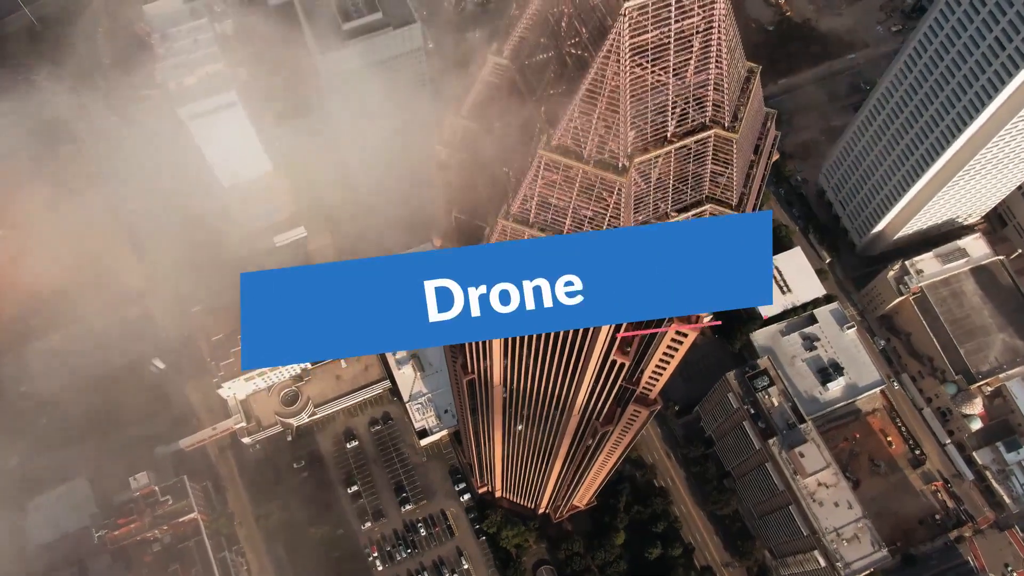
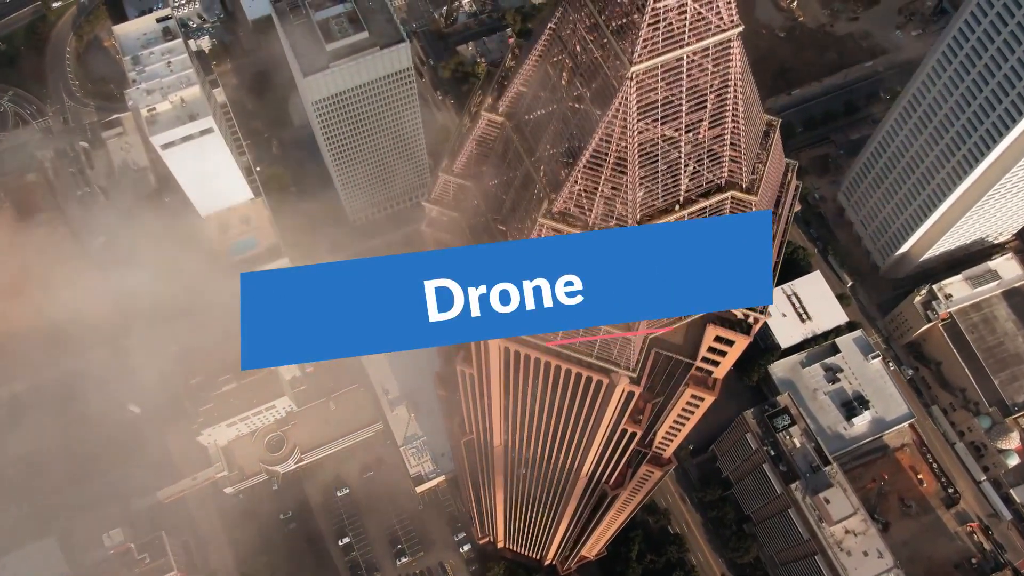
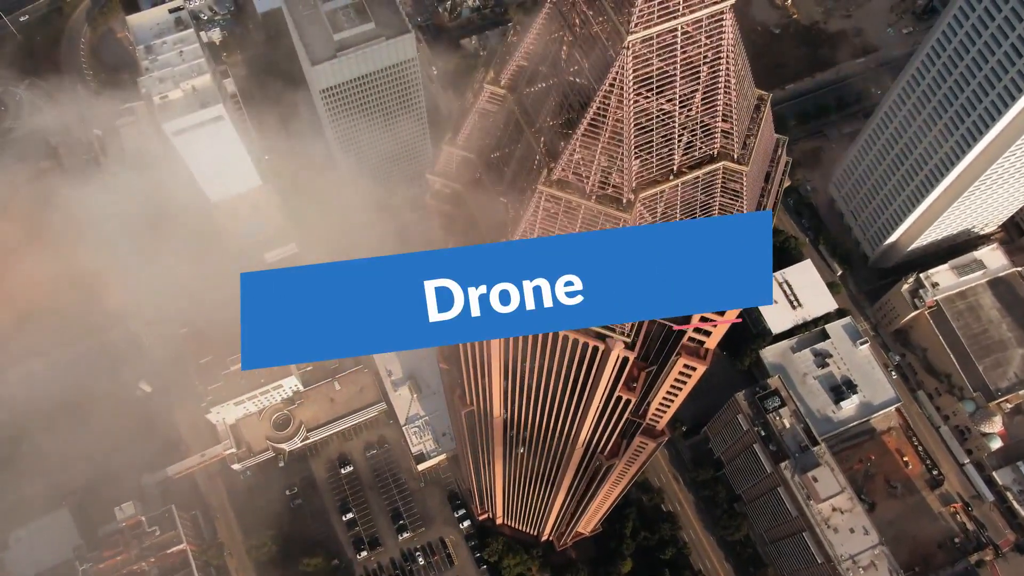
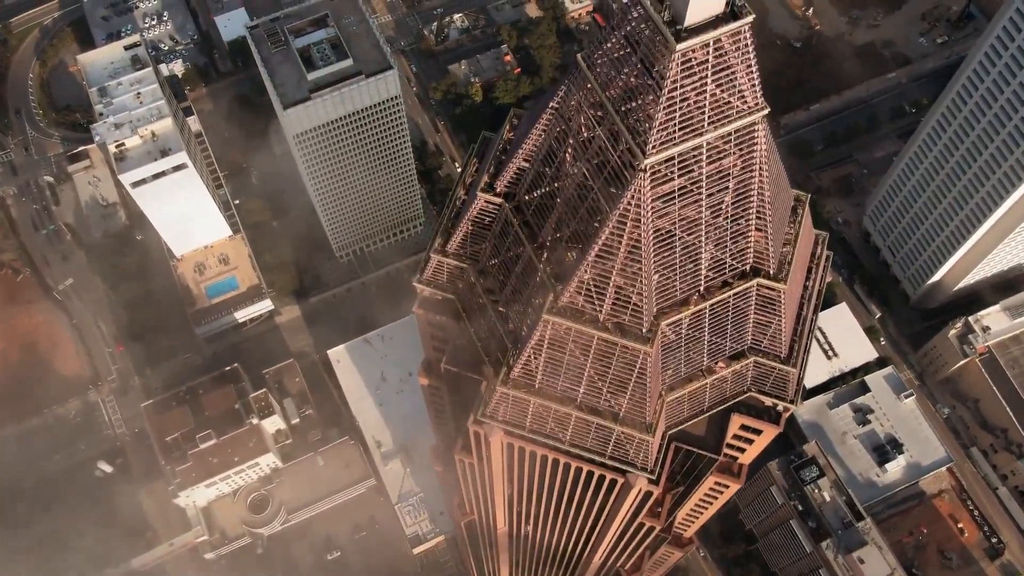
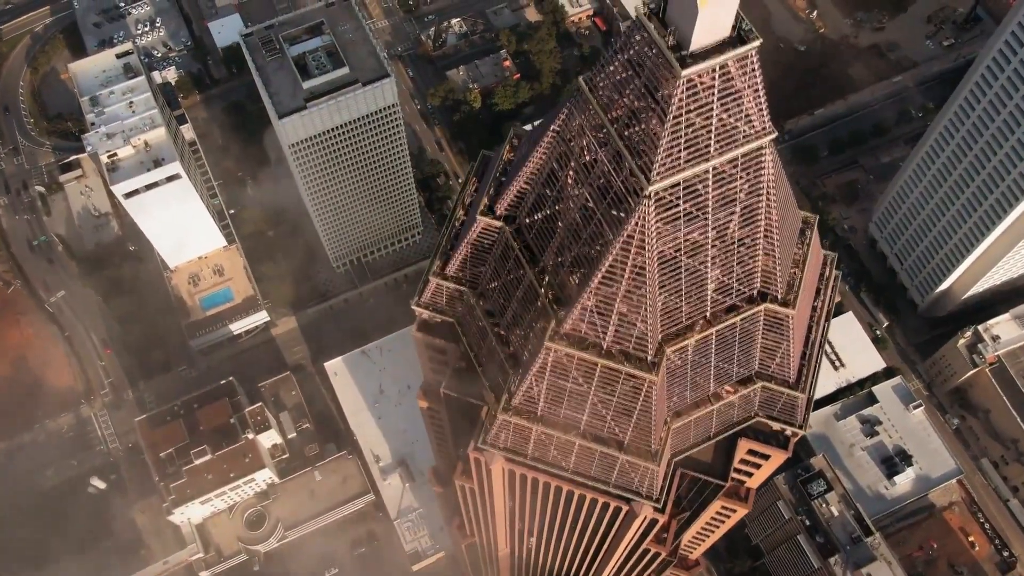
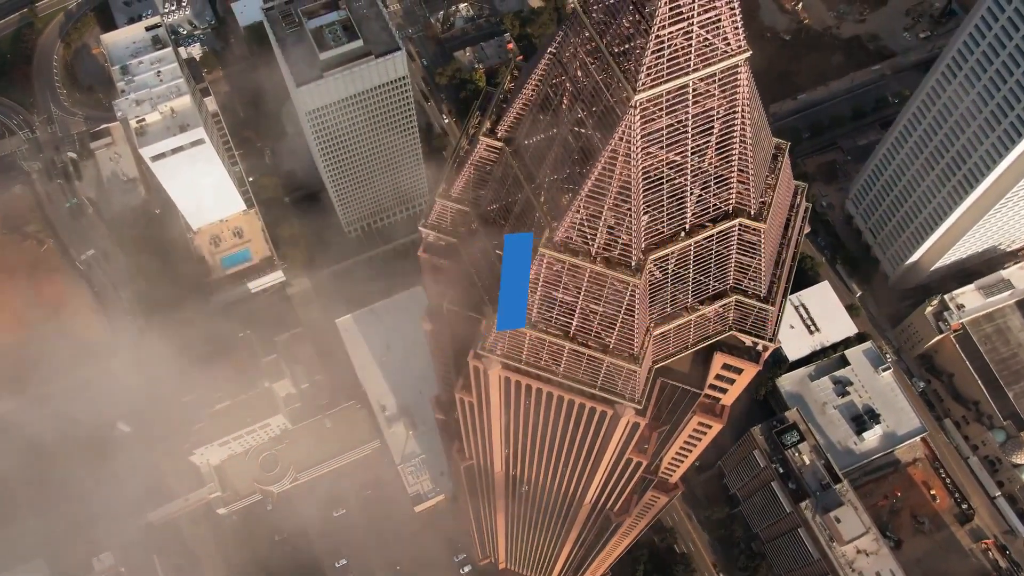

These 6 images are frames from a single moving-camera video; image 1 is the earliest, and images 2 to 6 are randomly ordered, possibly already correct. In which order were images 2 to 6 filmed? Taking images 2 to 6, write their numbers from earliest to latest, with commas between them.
3, 2, 6, 4, 5
